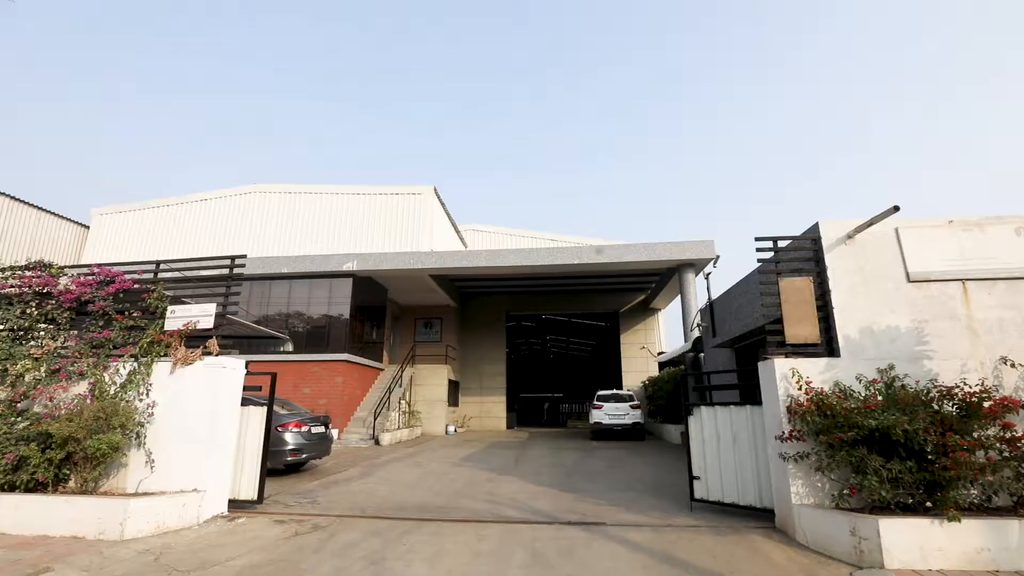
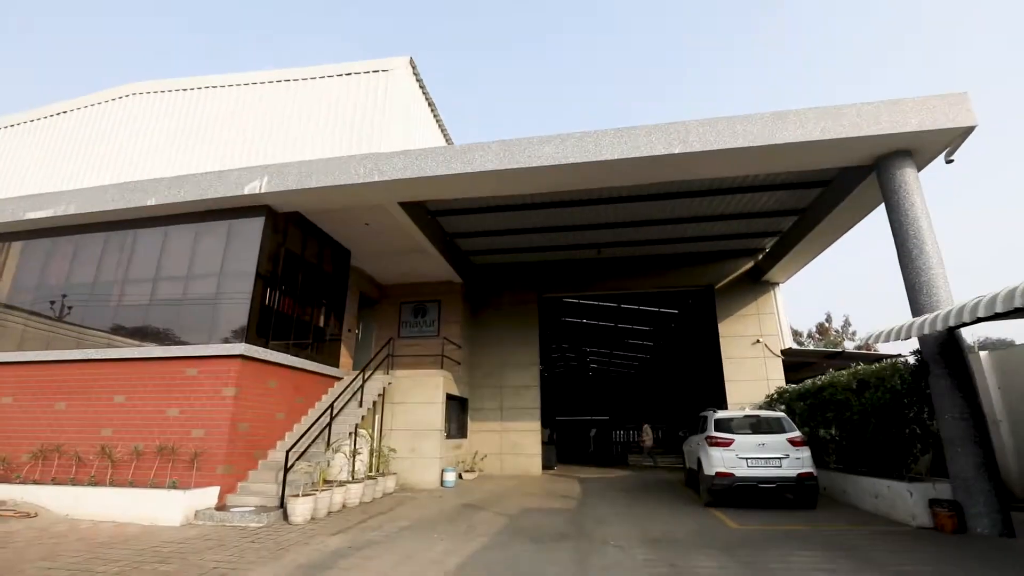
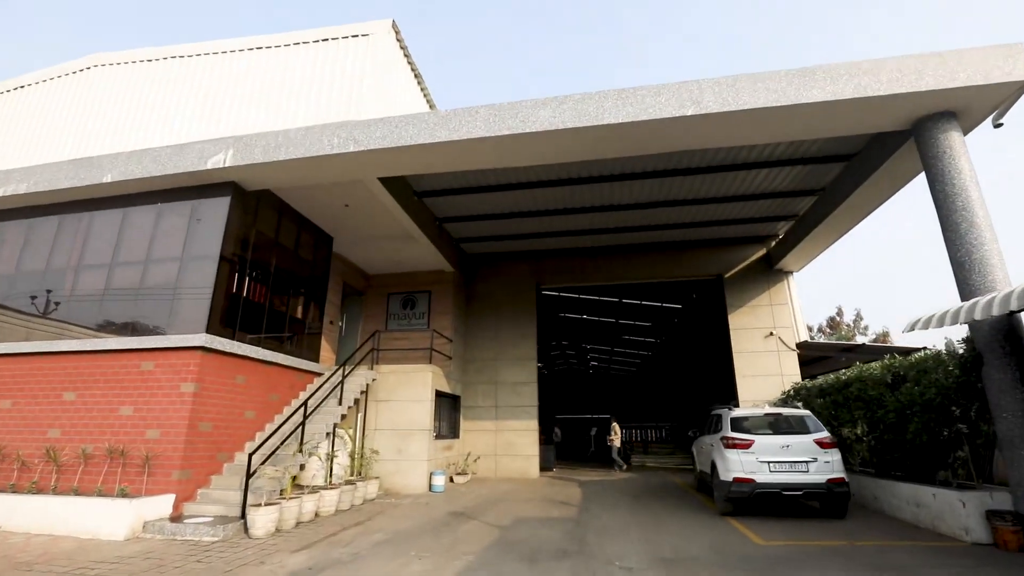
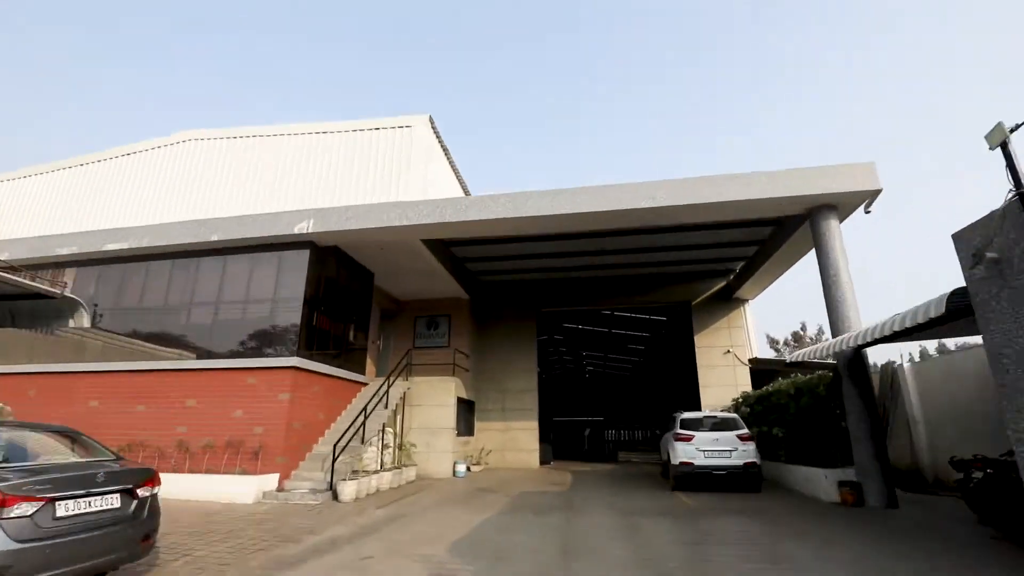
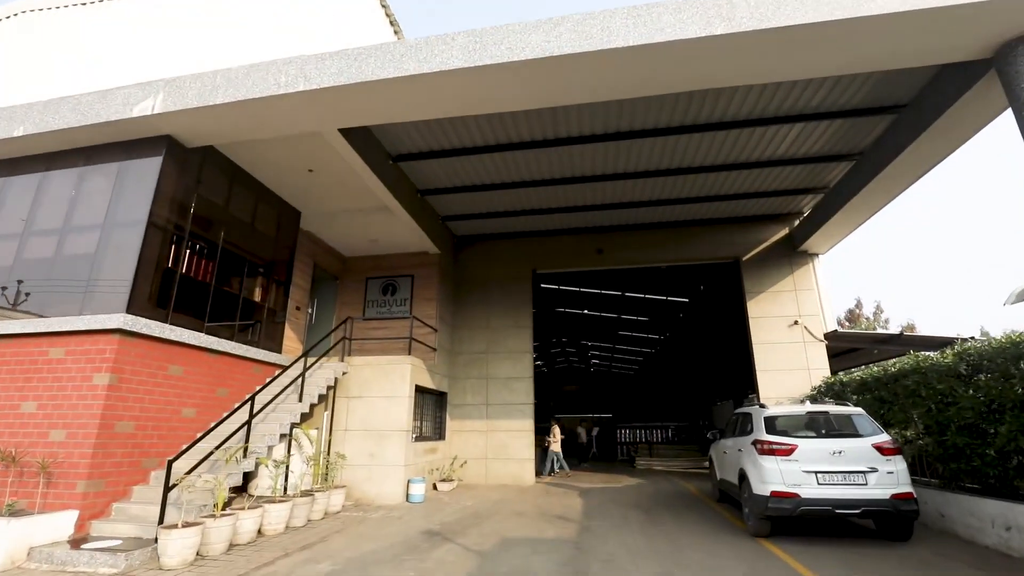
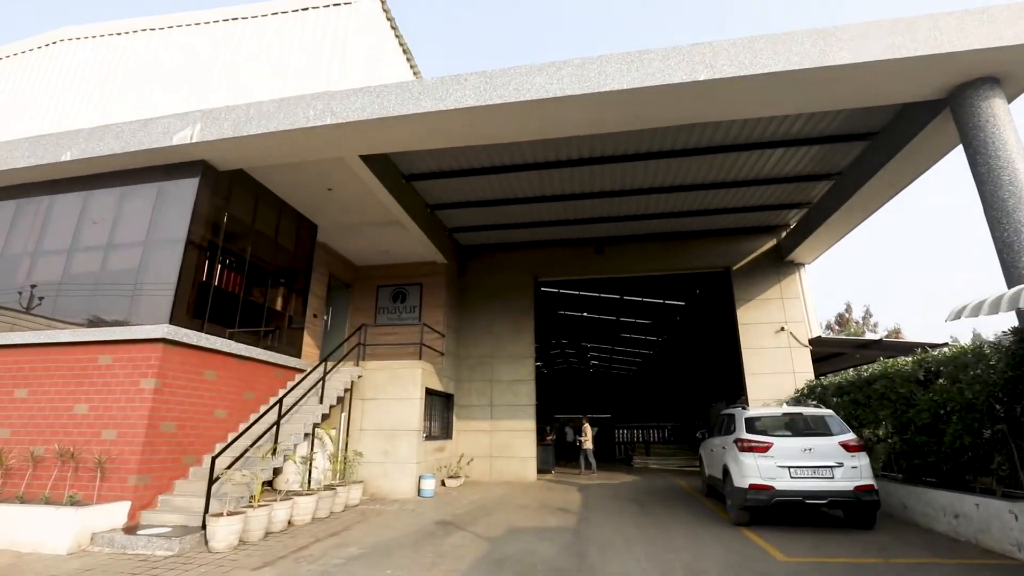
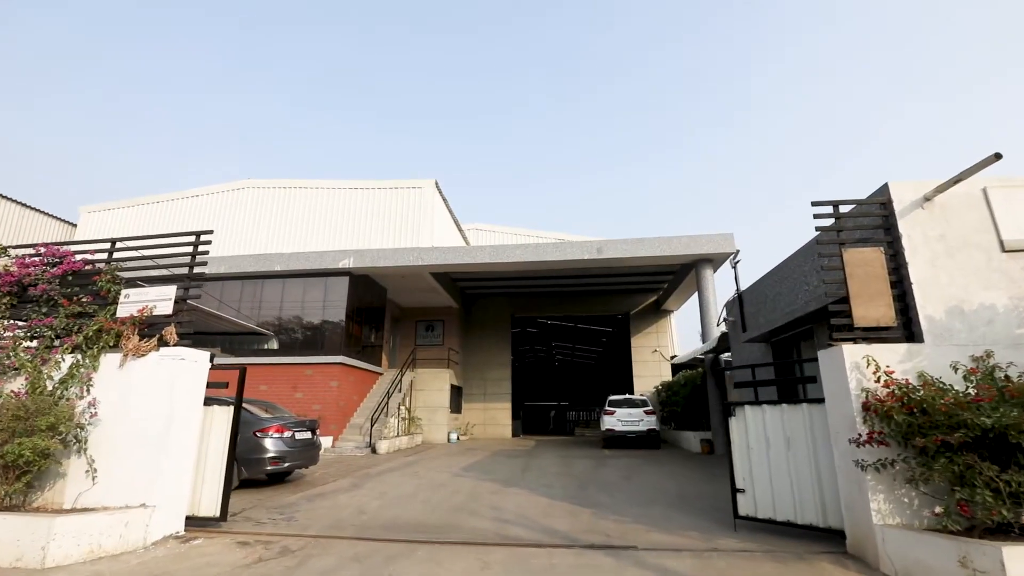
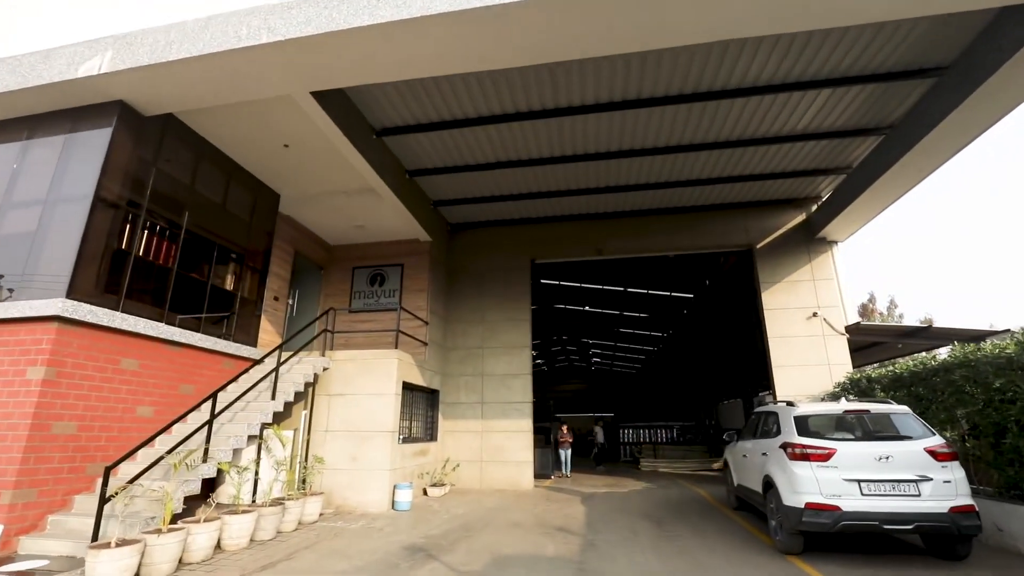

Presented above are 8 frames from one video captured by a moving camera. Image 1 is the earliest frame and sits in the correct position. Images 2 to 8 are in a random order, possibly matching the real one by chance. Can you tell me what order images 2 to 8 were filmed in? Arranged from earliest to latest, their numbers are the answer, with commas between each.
7, 4, 2, 3, 6, 5, 8
